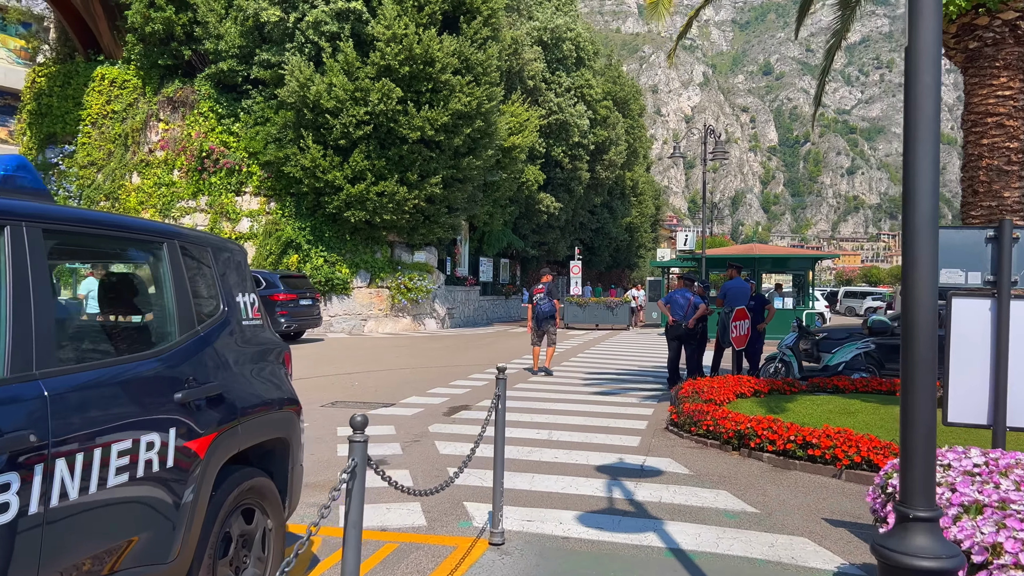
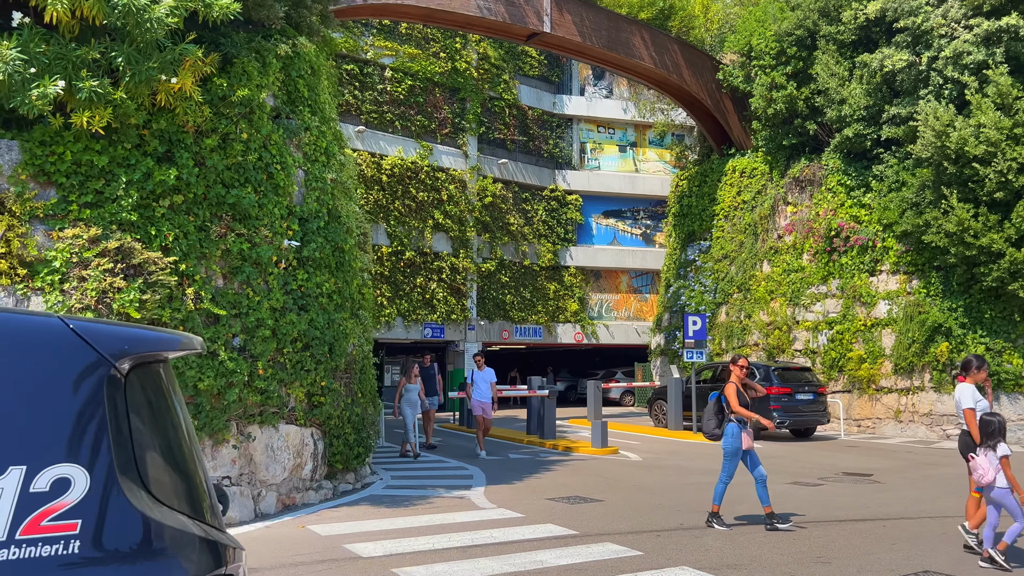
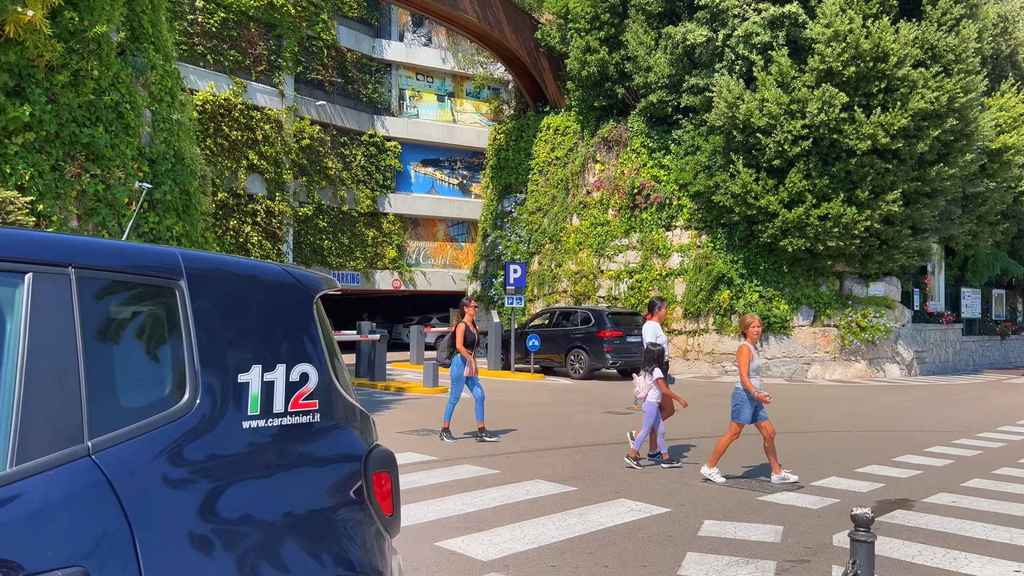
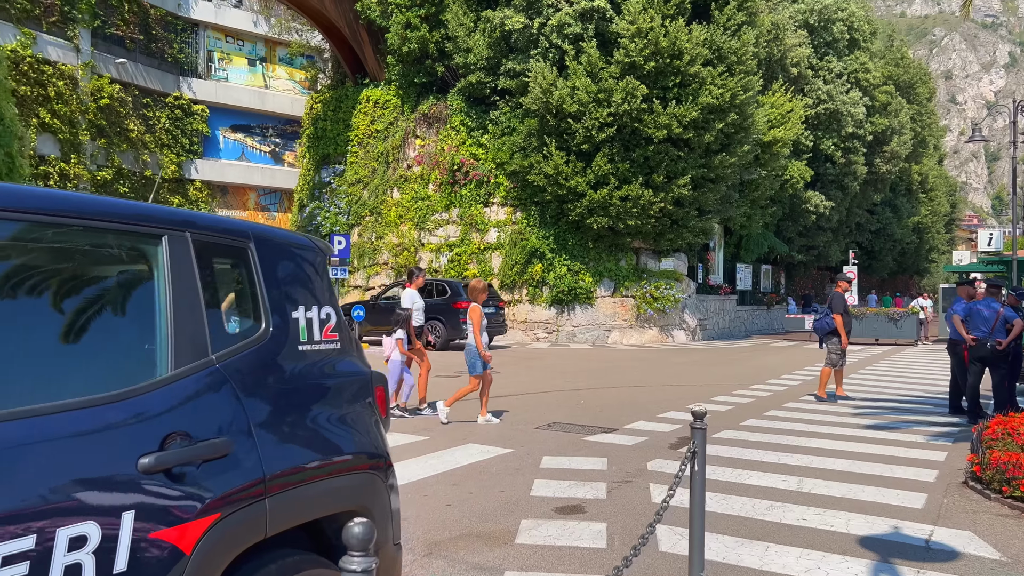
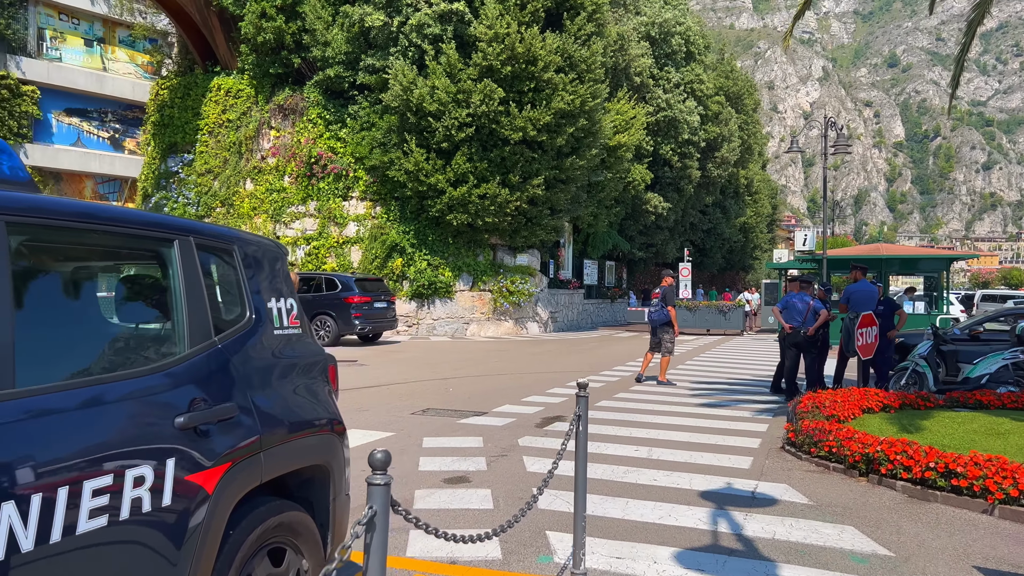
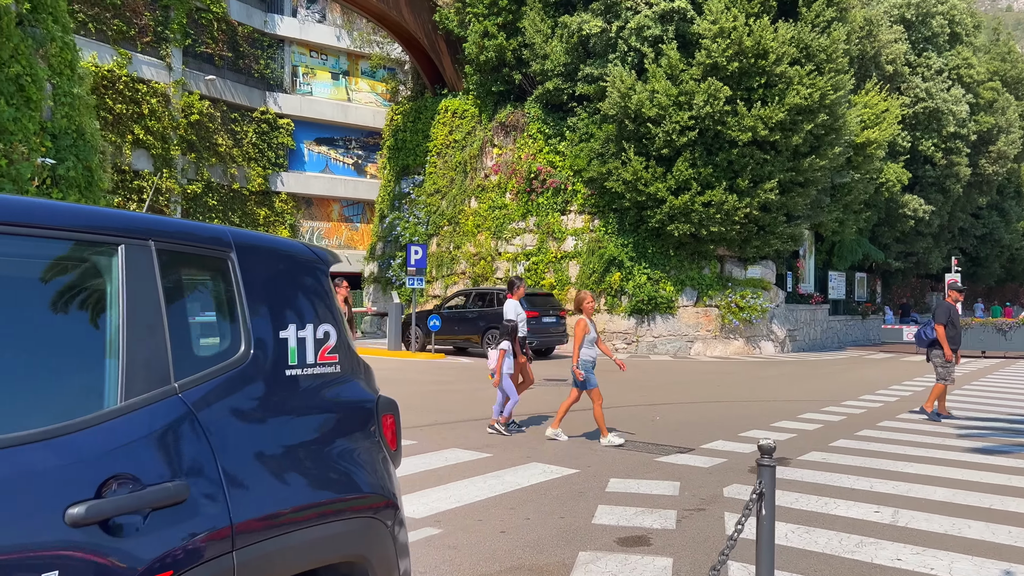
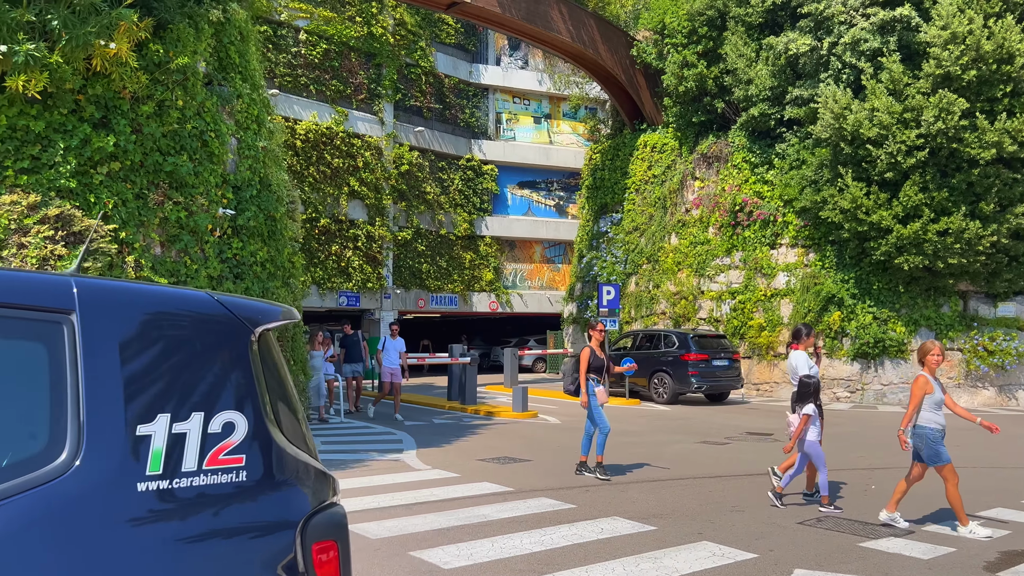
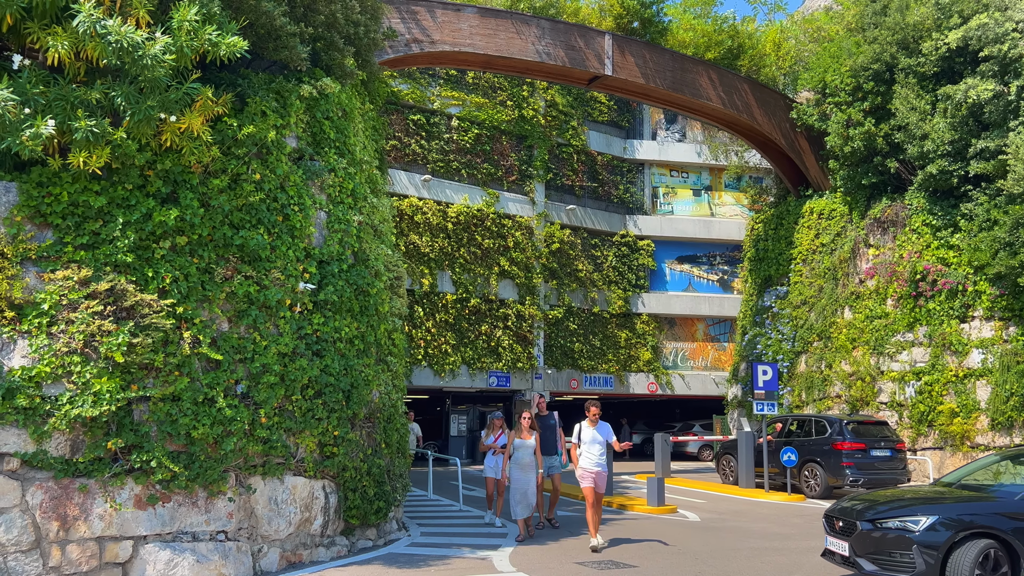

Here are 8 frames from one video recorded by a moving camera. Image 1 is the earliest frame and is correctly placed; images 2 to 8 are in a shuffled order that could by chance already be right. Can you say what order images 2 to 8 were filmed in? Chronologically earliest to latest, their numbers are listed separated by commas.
5, 4, 6, 3, 7, 2, 8
